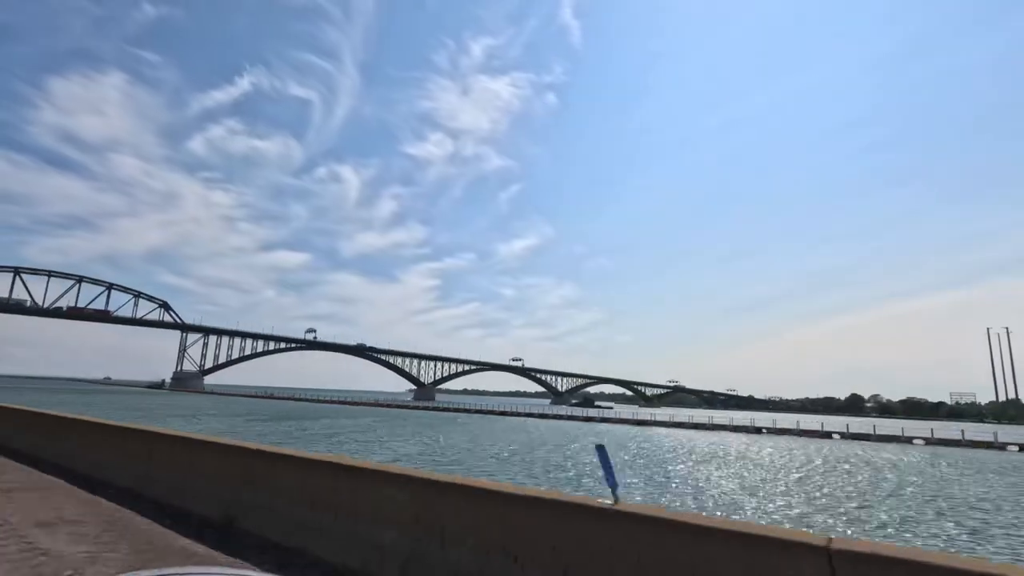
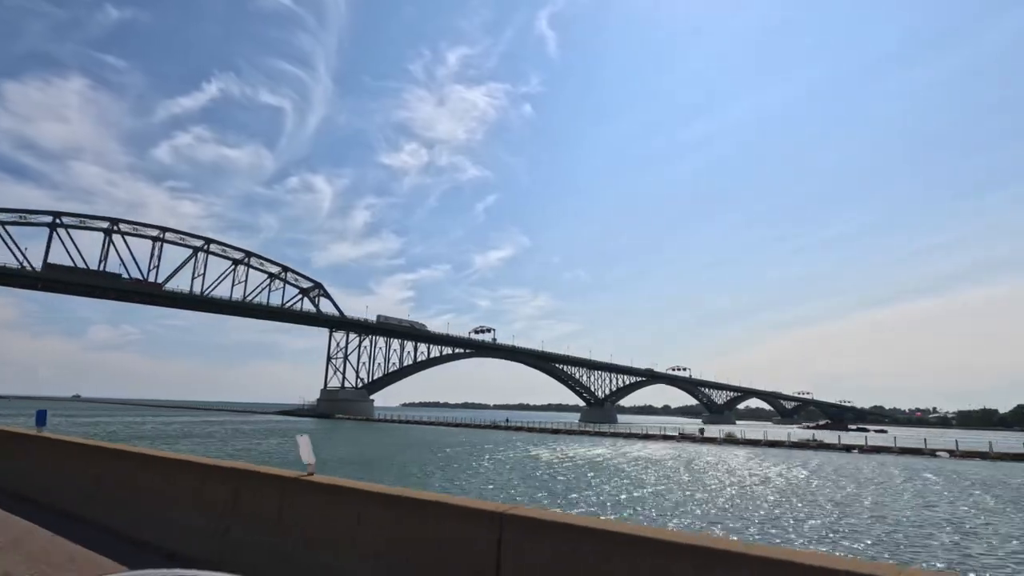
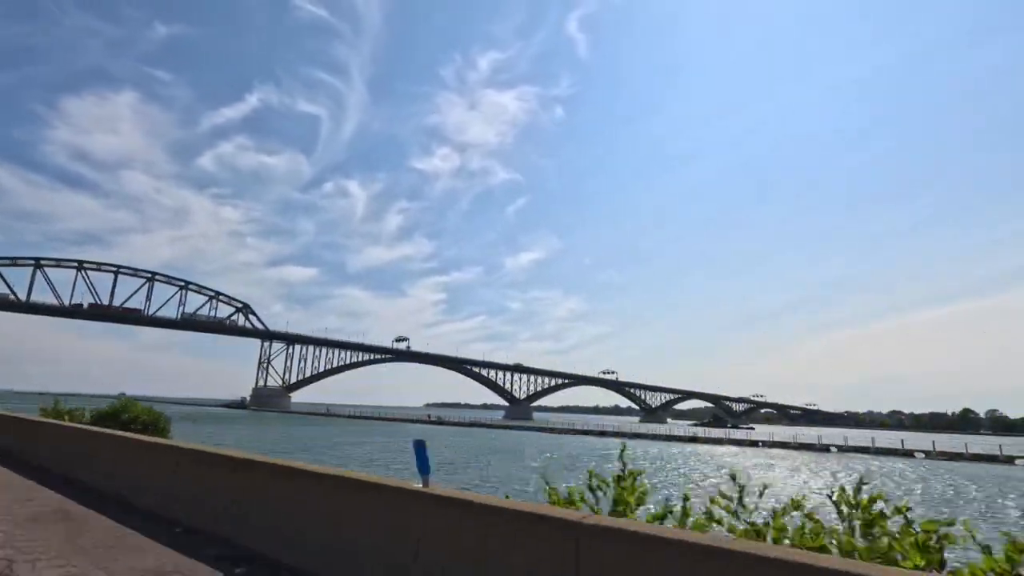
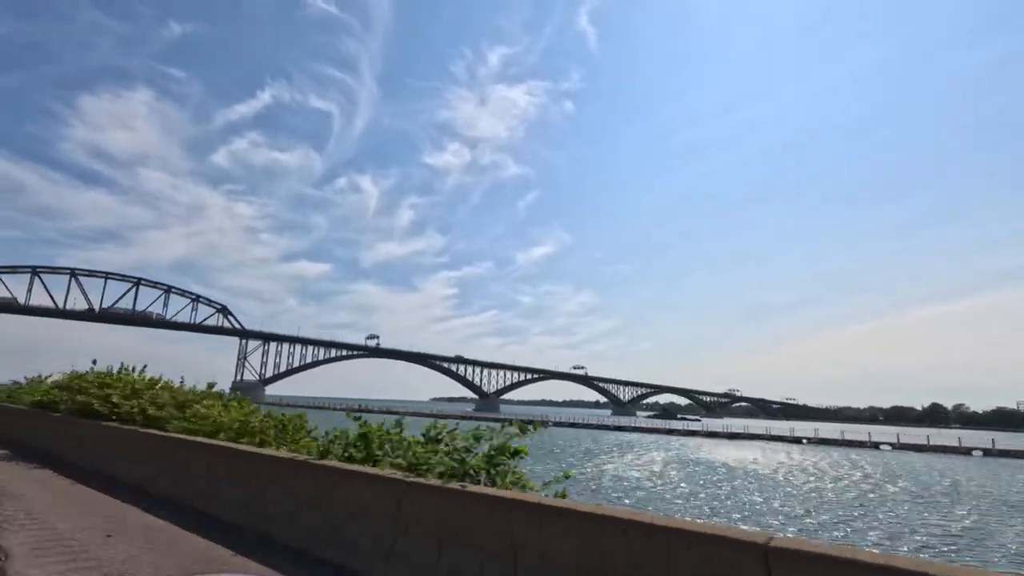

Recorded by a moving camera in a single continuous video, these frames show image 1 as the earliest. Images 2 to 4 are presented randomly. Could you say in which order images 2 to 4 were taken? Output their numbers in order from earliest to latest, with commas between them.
4, 3, 2
